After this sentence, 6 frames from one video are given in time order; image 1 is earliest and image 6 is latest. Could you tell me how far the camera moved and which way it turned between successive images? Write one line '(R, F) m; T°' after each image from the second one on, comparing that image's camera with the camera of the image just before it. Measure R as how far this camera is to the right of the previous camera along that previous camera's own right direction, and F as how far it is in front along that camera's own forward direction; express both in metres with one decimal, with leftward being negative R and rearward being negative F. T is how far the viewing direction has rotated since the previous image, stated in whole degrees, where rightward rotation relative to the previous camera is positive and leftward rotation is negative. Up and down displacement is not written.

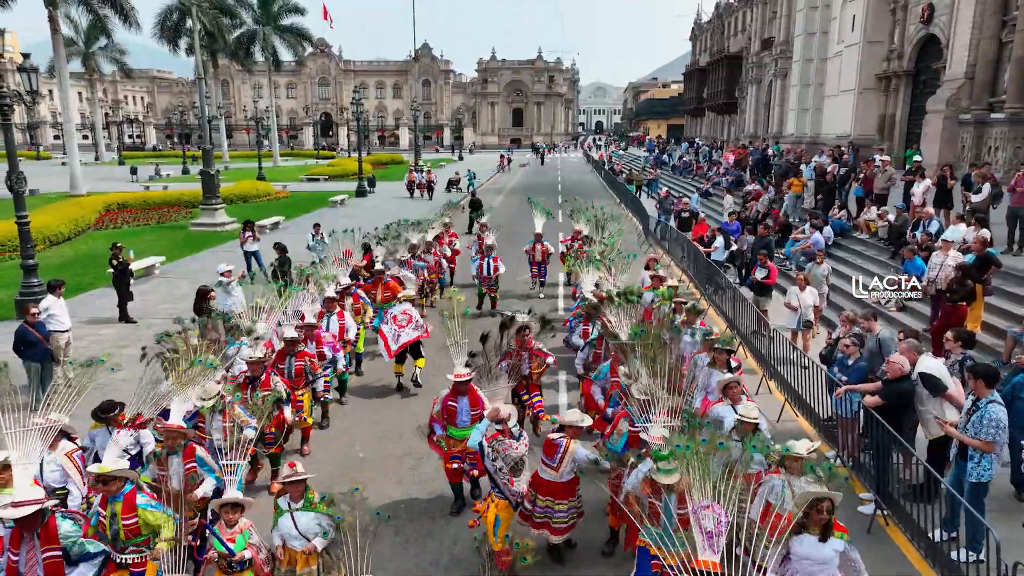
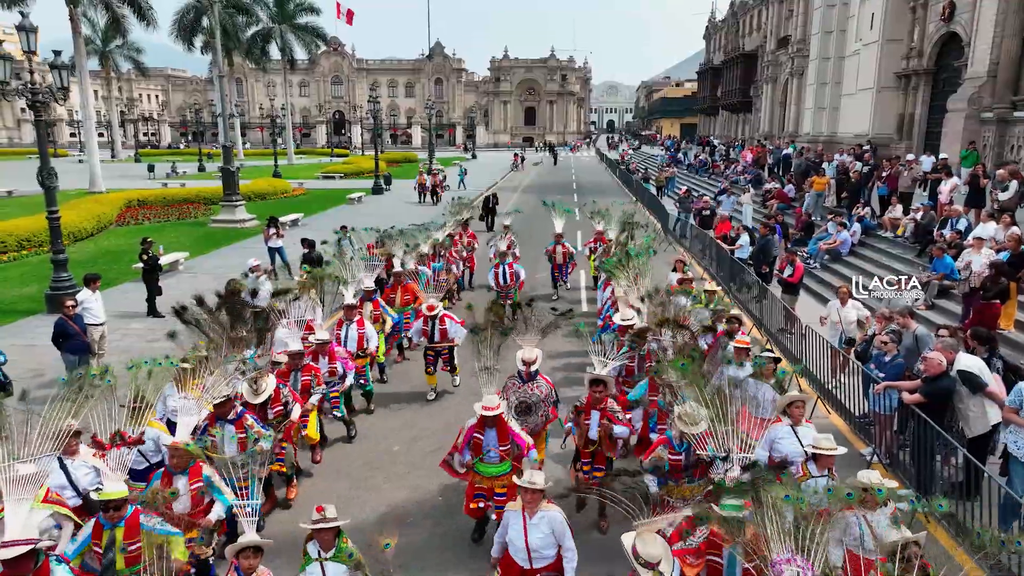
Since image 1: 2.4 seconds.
(-0.3, 0.0) m; -1°
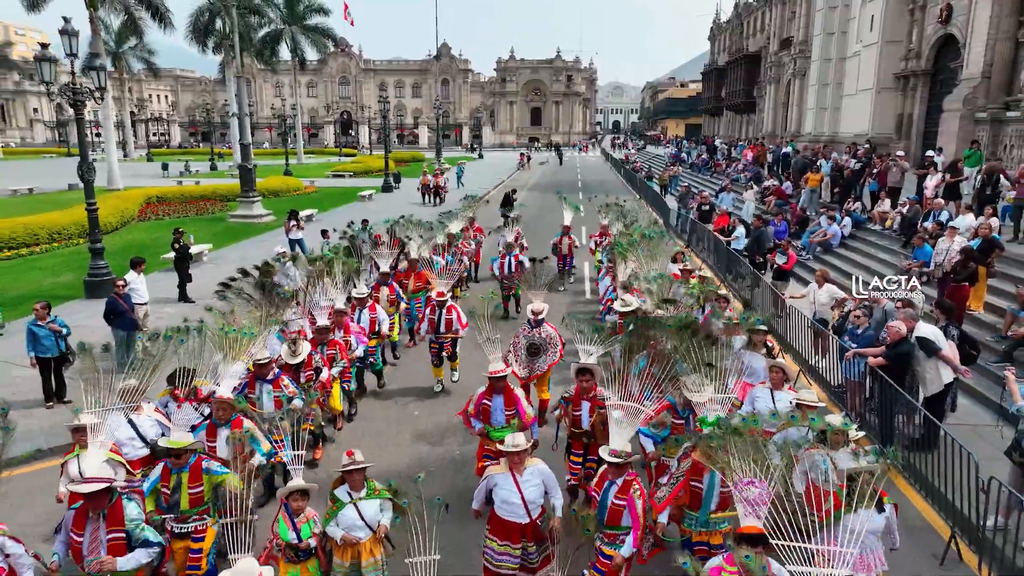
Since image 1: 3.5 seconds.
(-0.1, -0.9) m; 0°
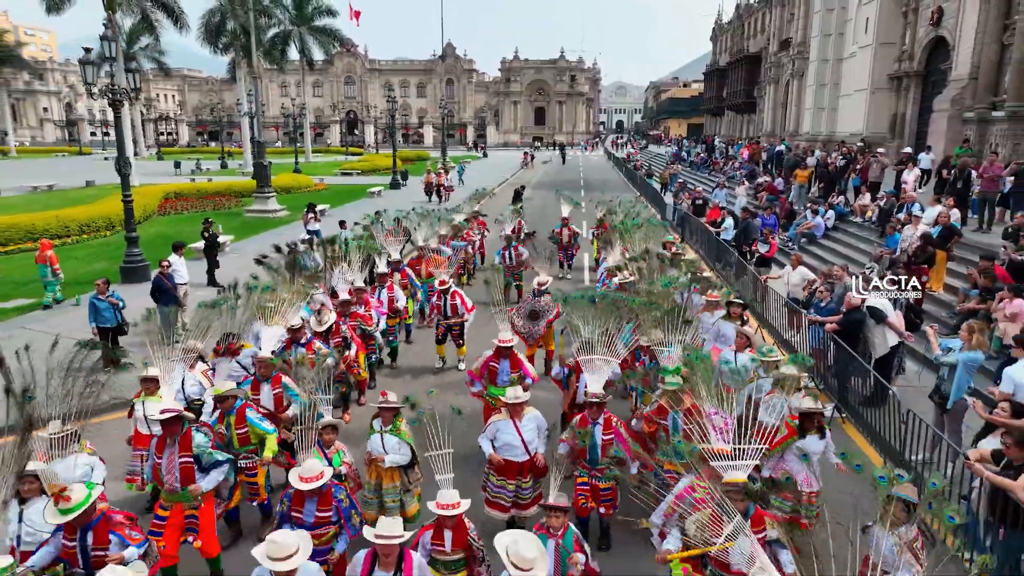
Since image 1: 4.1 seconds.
(0.0, -1.2) m; 0°
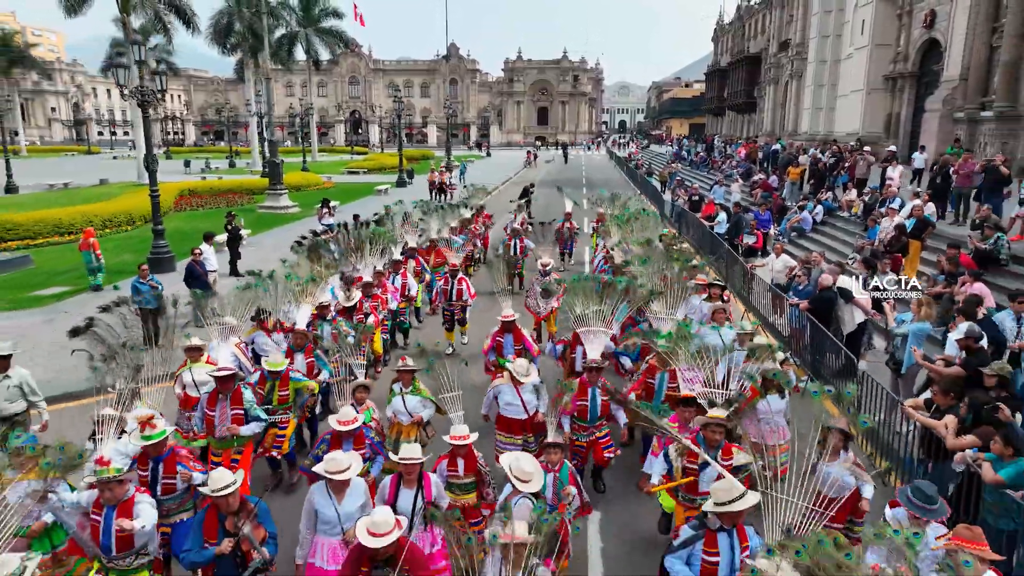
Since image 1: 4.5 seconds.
(0.0, -1.0) m; 0°
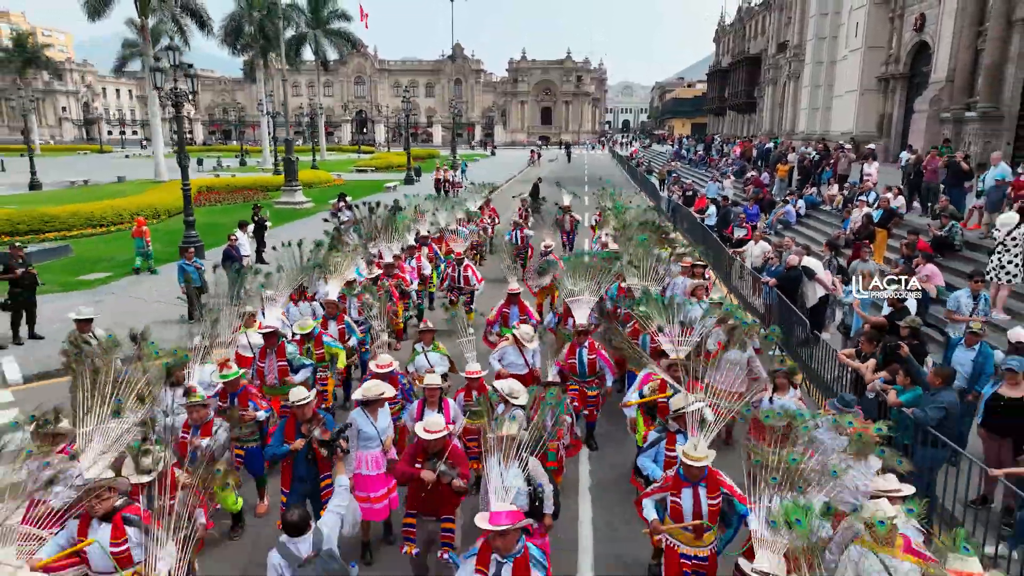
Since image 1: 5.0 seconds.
(0.0, -1.4) m; 0°
